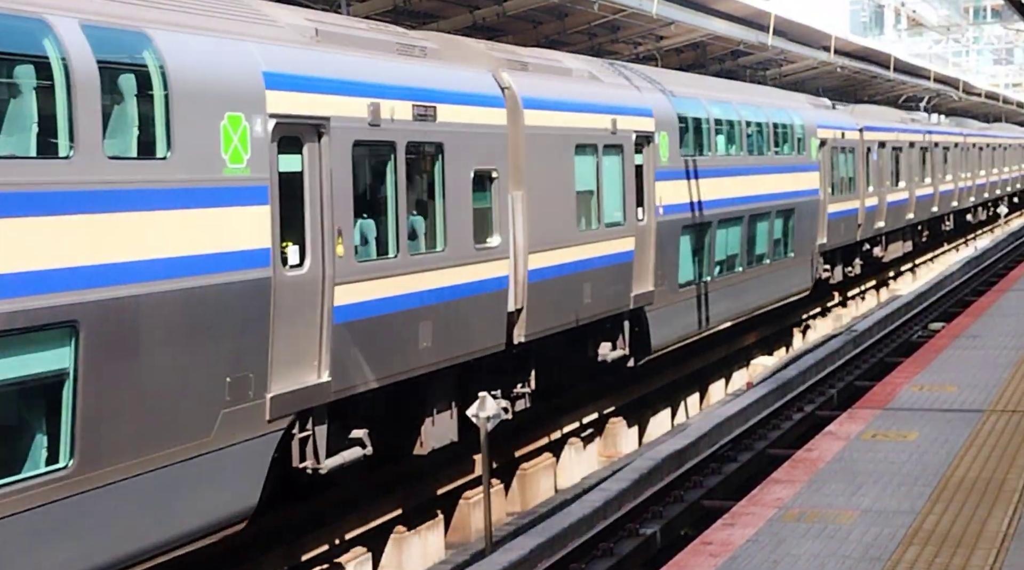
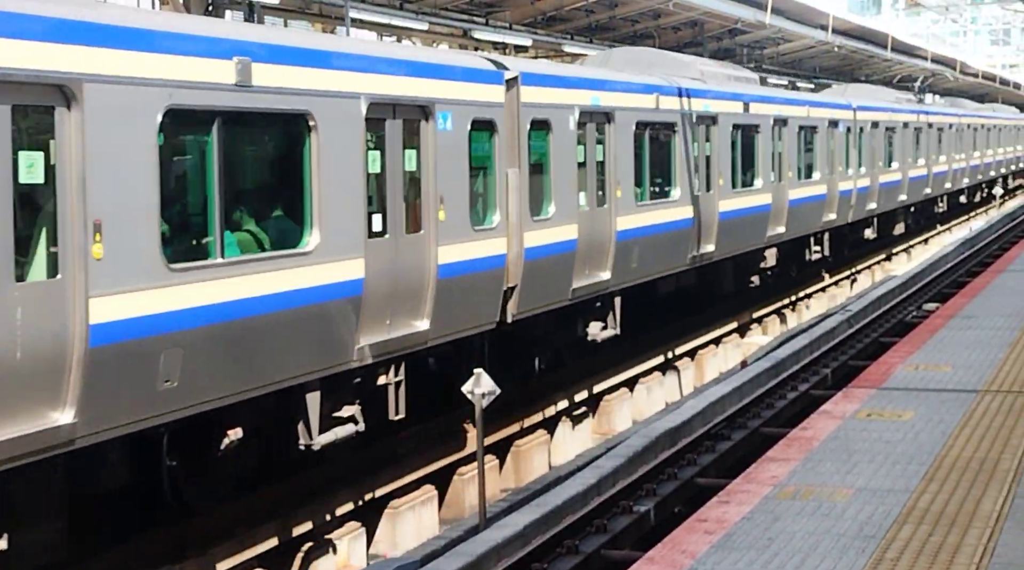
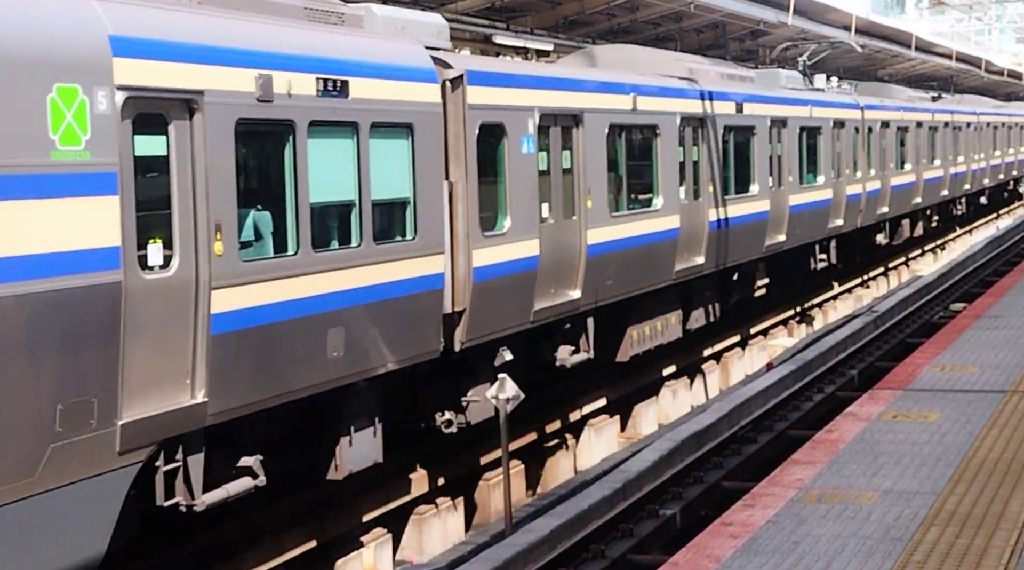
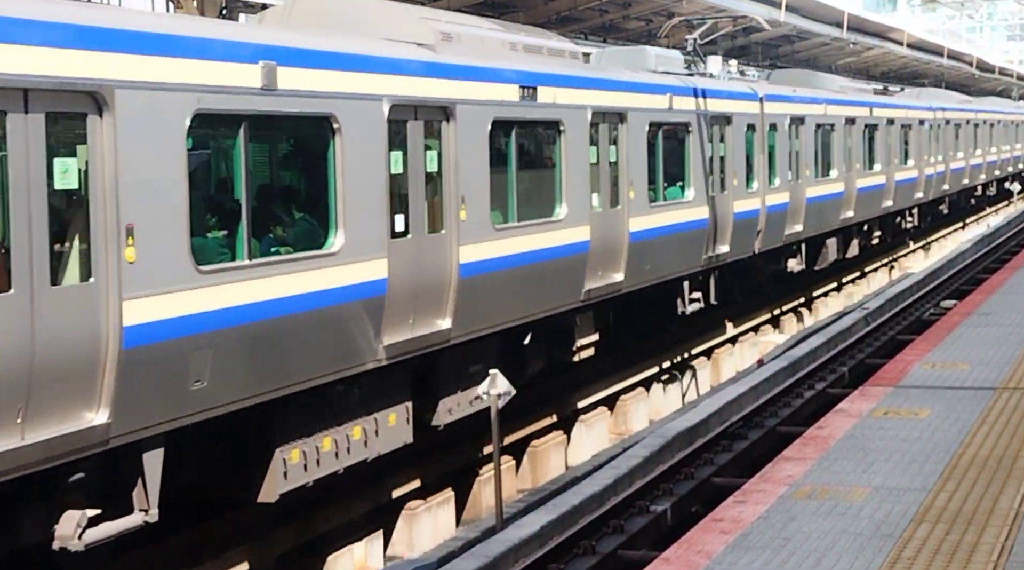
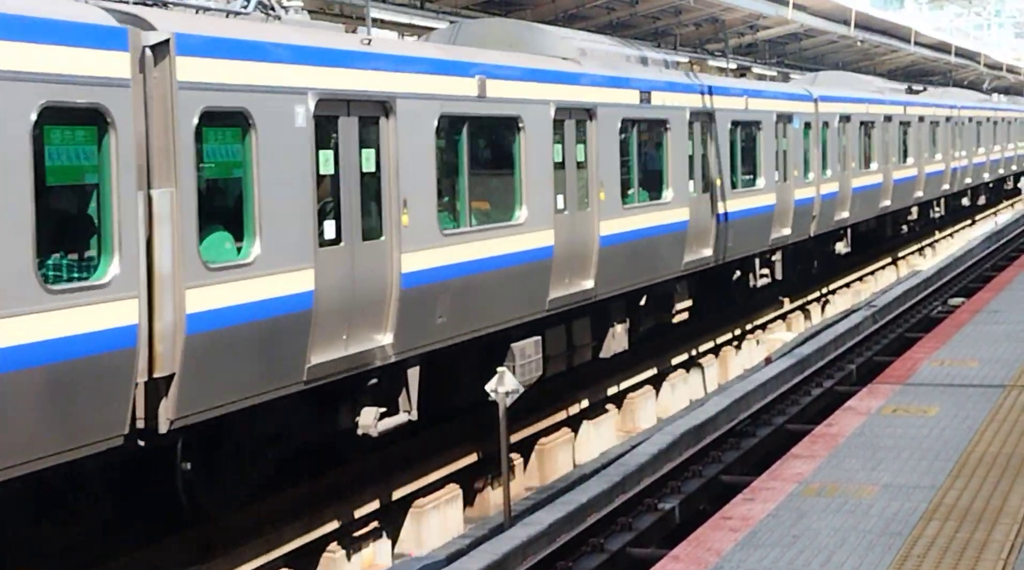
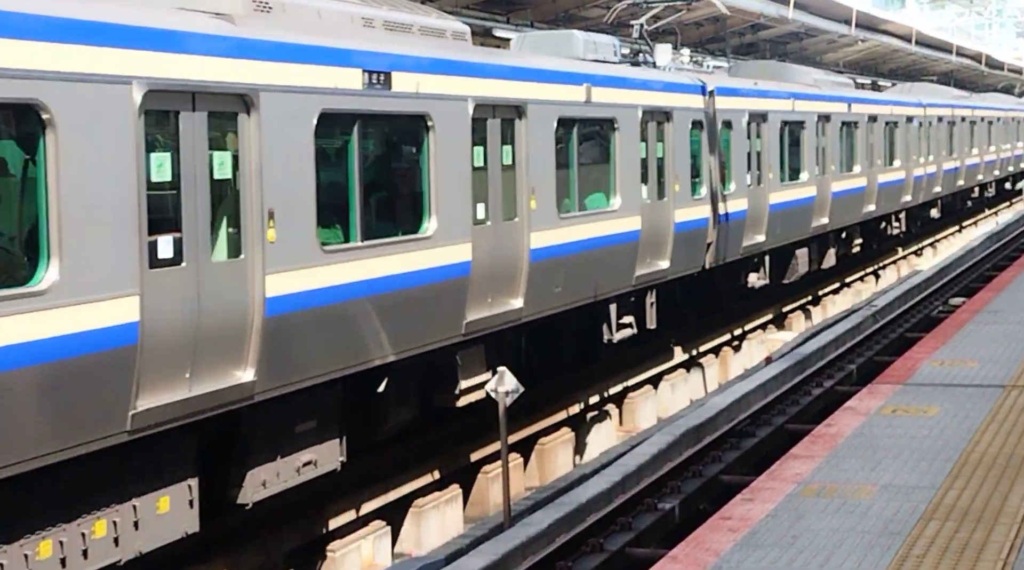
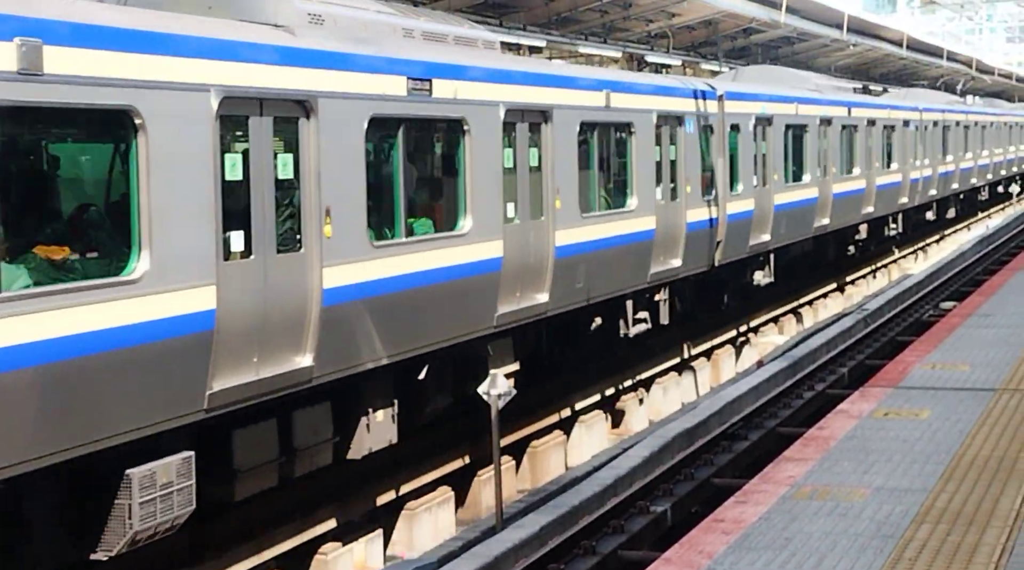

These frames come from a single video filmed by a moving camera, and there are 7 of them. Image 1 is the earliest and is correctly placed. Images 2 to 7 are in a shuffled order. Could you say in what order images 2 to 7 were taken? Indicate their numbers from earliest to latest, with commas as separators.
3, 4, 6, 5, 7, 2
